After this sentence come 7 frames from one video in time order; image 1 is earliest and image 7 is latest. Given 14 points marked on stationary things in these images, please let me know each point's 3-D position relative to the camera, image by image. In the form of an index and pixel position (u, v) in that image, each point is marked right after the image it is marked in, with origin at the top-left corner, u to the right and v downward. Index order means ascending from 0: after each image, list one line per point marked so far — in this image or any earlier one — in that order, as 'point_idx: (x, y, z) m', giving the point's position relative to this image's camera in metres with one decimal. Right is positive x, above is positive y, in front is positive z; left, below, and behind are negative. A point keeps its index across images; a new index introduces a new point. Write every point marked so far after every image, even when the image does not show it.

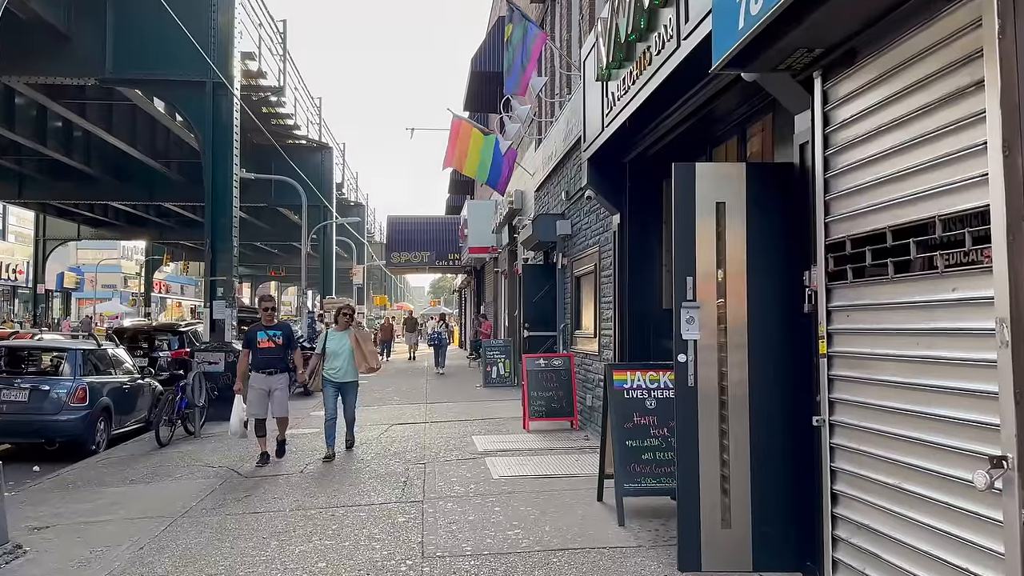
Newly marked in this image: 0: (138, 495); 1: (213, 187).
0: (-3.7, -2.0, +7.4) m
1: (-5.4, +1.8, +13.5) m
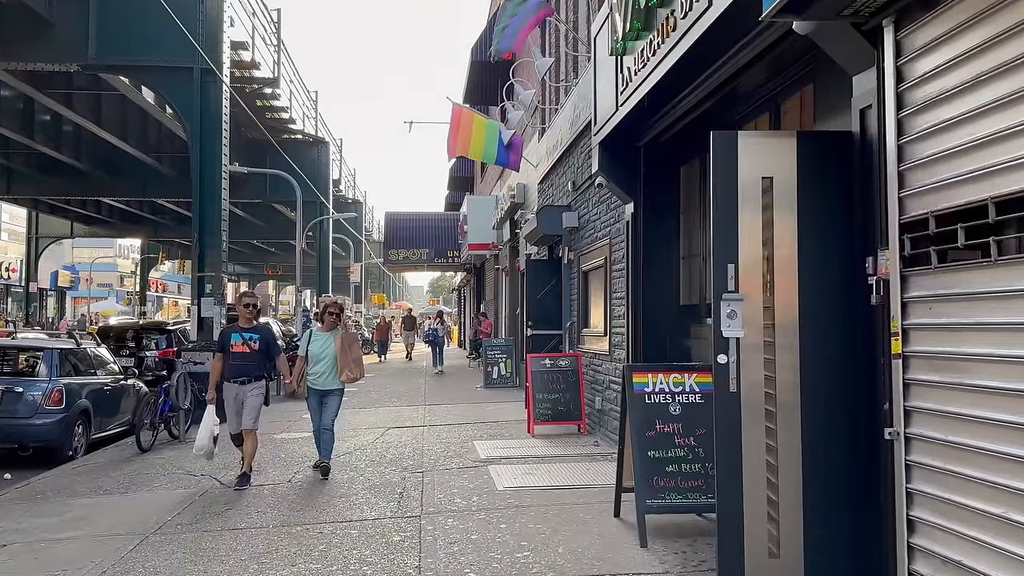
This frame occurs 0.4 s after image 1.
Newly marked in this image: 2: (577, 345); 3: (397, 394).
0: (-3.6, -2.0, +6.7) m
1: (-5.3, +1.9, +12.8) m
2: (+0.9, -0.8, +10.1) m
3: (-2.4, -2.2, +15.3) m
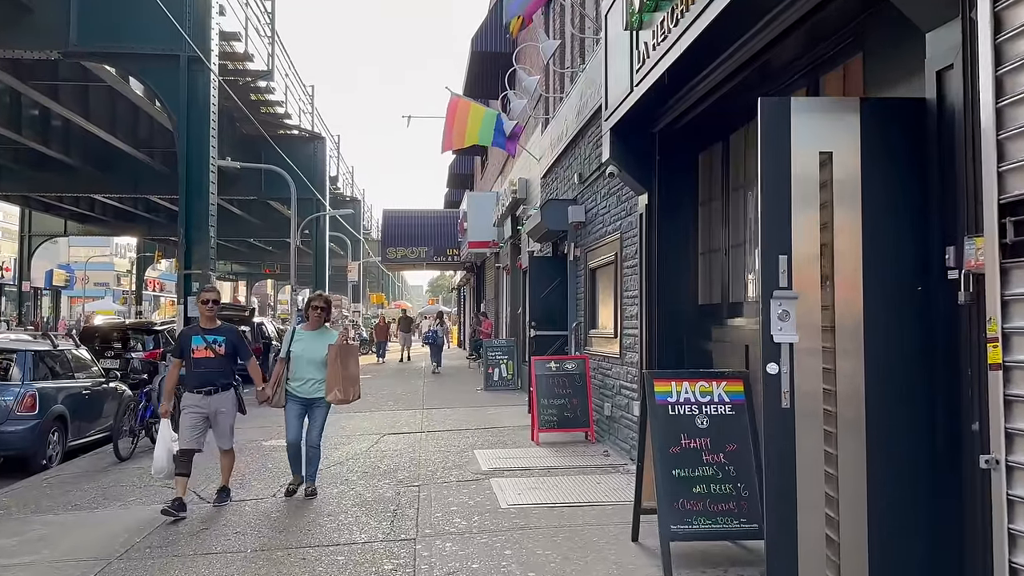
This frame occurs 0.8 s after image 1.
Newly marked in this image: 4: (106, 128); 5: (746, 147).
0: (-3.6, -2.0, +6.1) m
1: (-5.3, +1.9, +12.2) m
2: (+0.9, -0.7, +9.5) m
3: (-2.3, -2.1, +14.7) m
4: (-10.5, +4.2, +19.5) m
5: (+1.9, +1.1, +6.1) m
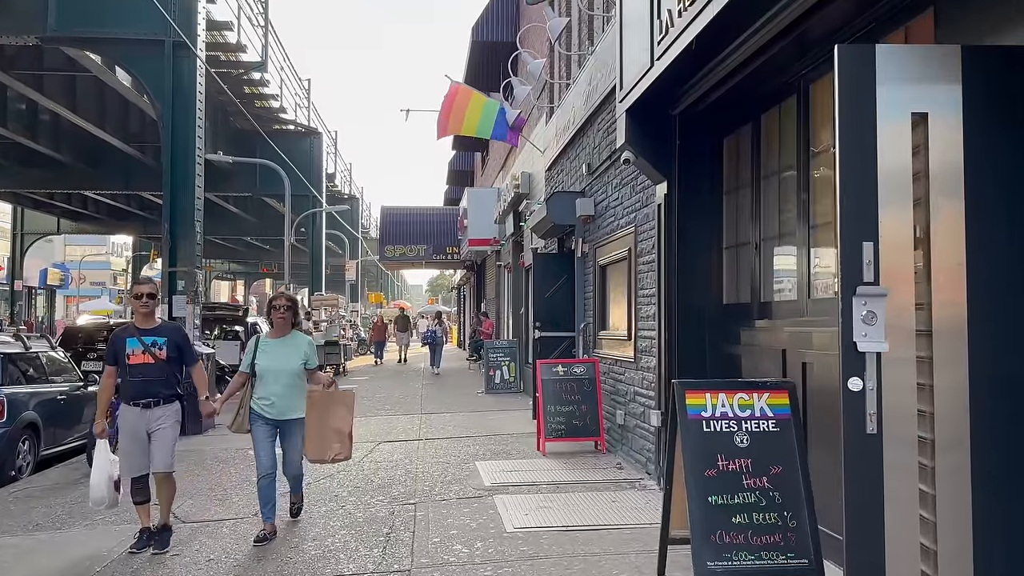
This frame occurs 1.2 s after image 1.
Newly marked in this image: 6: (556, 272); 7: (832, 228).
0: (-3.5, -1.9, +5.5) m
1: (-5.2, +1.9, +11.6) m
2: (+0.9, -0.7, +8.9) m
3: (-2.3, -2.1, +14.1) m
4: (-10.5, +4.2, +18.8) m
5: (+1.9, +1.2, +5.5) m
6: (+0.6, +0.2, +10.5) m
7: (+2.0, +0.4, +4.7) m
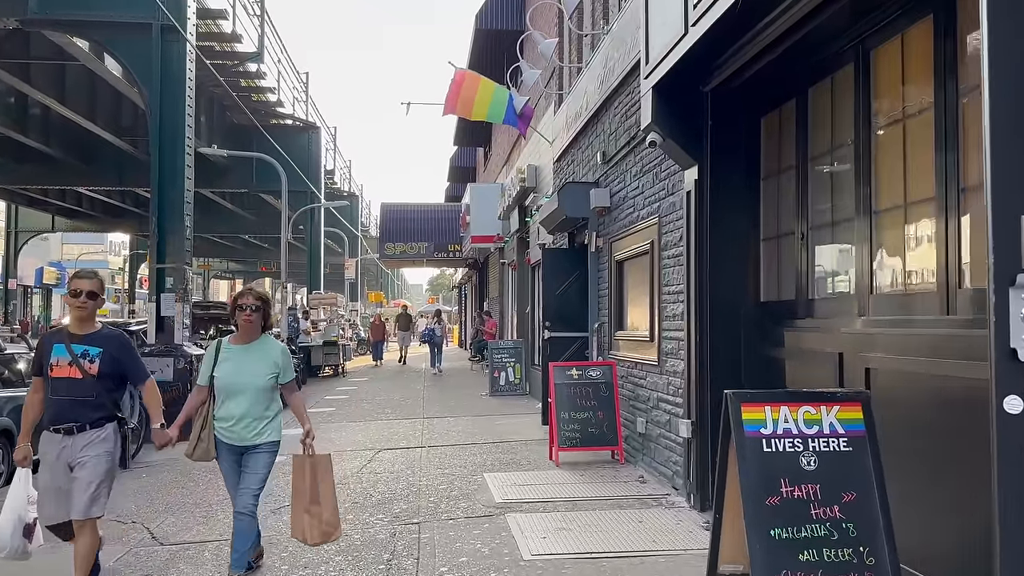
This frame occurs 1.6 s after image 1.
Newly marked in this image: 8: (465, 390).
0: (-3.4, -1.9, +4.9) m
1: (-5.1, +2.0, +11.0) m
2: (+1.1, -0.7, +8.3) m
3: (-2.2, -2.1, +13.5) m
4: (-10.4, +4.2, +18.2) m
5: (+2.0, +1.2, +4.8) m
6: (+0.7, +0.3, +9.8) m
7: (+2.1, +0.4, +4.1) m
8: (-1.0, -2.1, +15.4) m
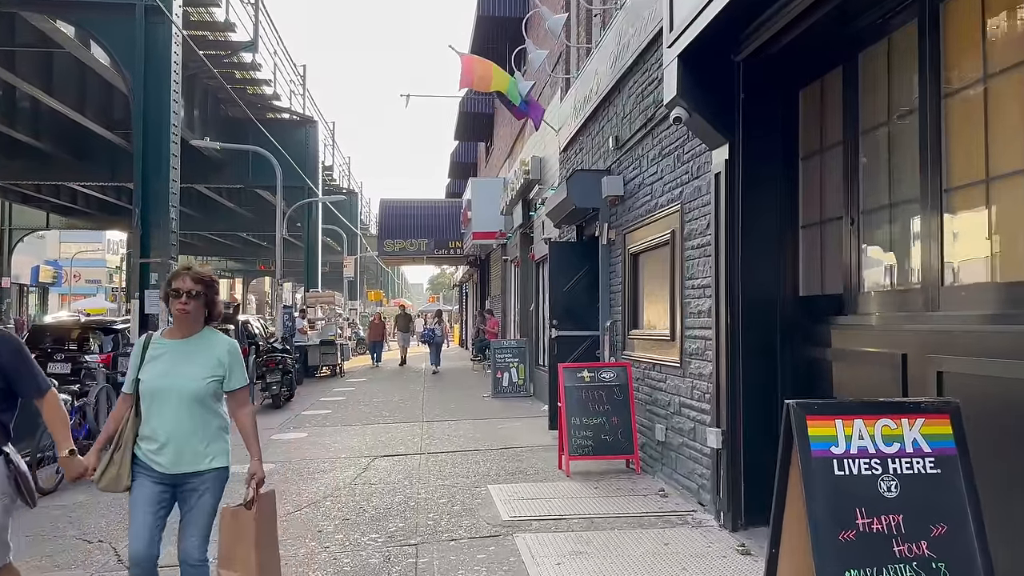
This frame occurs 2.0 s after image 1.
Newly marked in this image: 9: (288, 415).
0: (-3.4, -1.9, +4.3) m
1: (-5.1, +2.0, +10.4) m
2: (+1.1, -0.6, +7.7) m
3: (-2.1, -2.0, +12.9) m
4: (-10.3, +4.3, +17.6) m
5: (+2.1, +1.2, +4.2) m
6: (+0.8, +0.3, +9.2) m
7: (+2.2, +0.5, +3.5) m
8: (-0.9, -2.0, +14.8) m
9: (-3.5, -2.0, +11.9) m
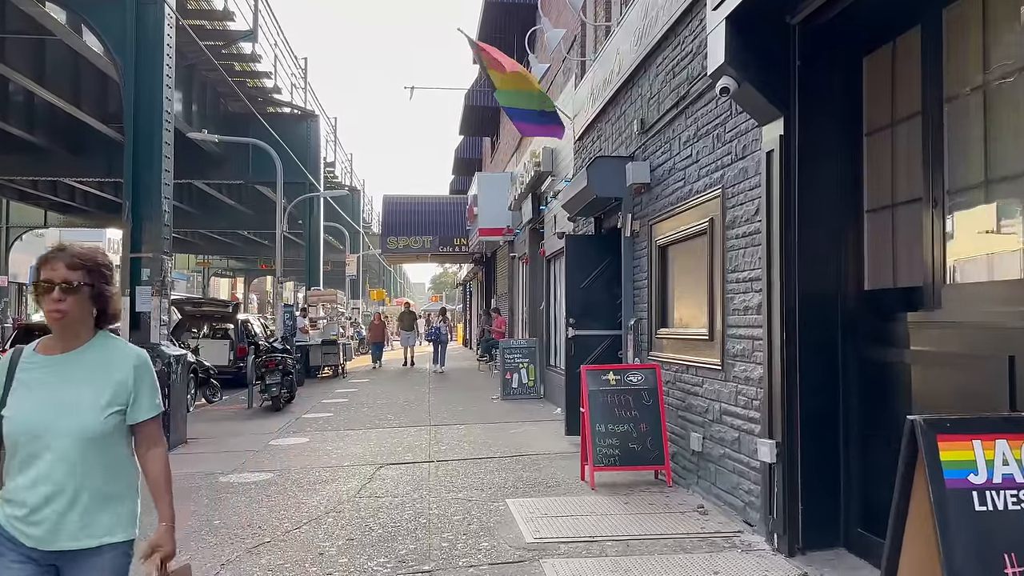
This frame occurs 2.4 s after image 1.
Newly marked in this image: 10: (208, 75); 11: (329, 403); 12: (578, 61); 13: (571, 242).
0: (-3.2, -1.8, +3.7) m
1: (-4.9, +2.1, +9.8) m
2: (+1.3, -0.6, +7.1) m
3: (-1.9, -2.0, +12.3) m
4: (-10.1, +4.3, +17.0) m
5: (+2.3, +1.3, +3.6) m
6: (+0.9, +0.4, +8.7) m
7: (+2.3, +0.5, +2.9) m
8: (-0.7, -2.0, +14.2) m
9: (-3.4, -2.0, +11.3) m
10: (-8.1, +5.6, +19.8) m
11: (-3.3, -2.1, +13.5) m
12: (+0.9, +3.1, +10.2) m
13: (+0.7, +0.5, +8.6) m
